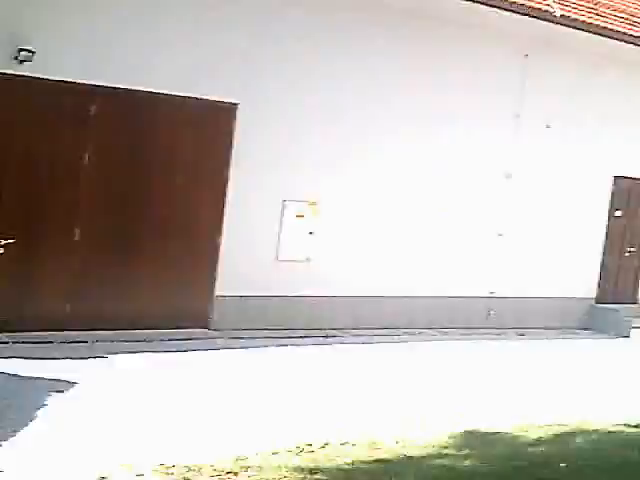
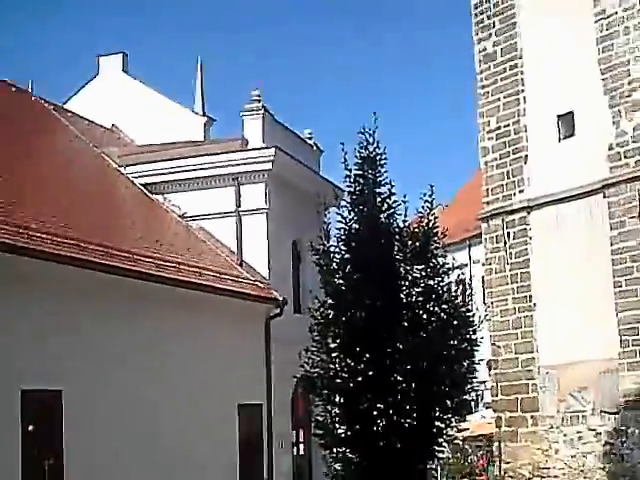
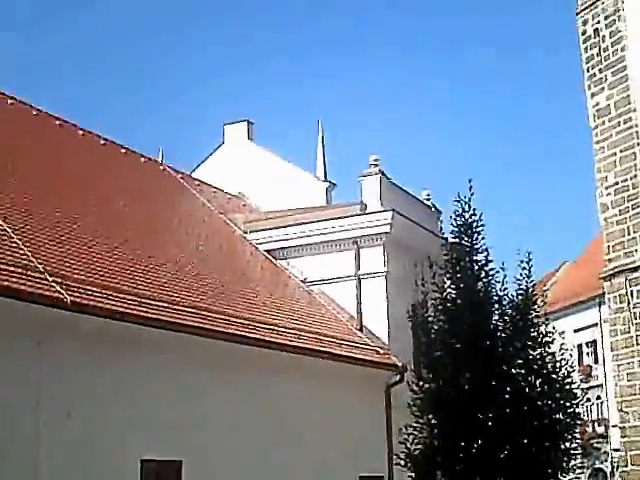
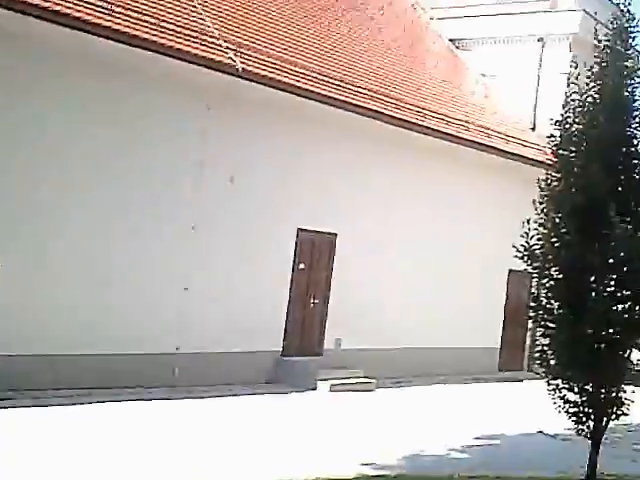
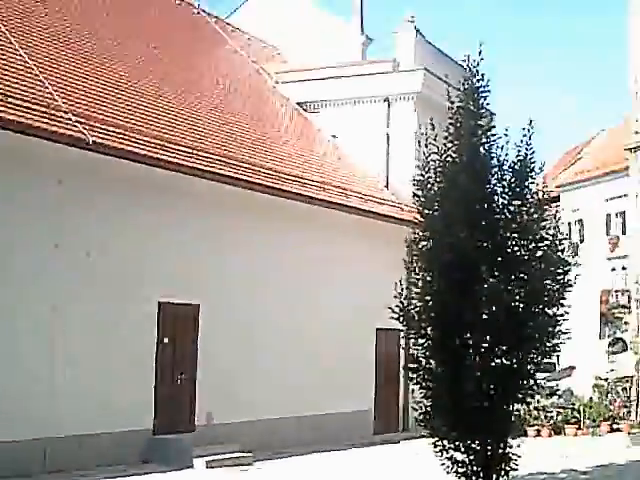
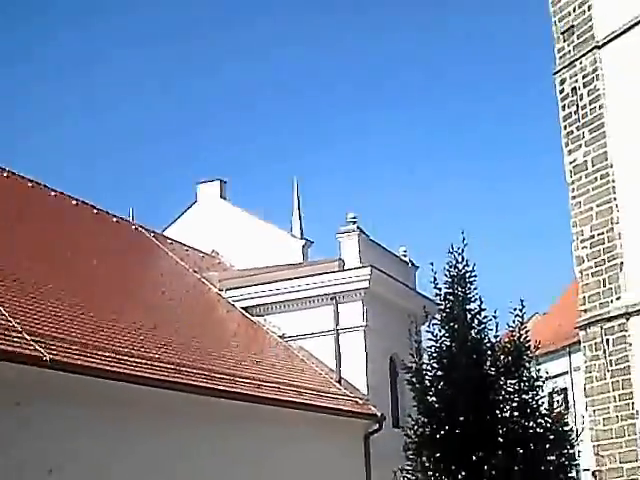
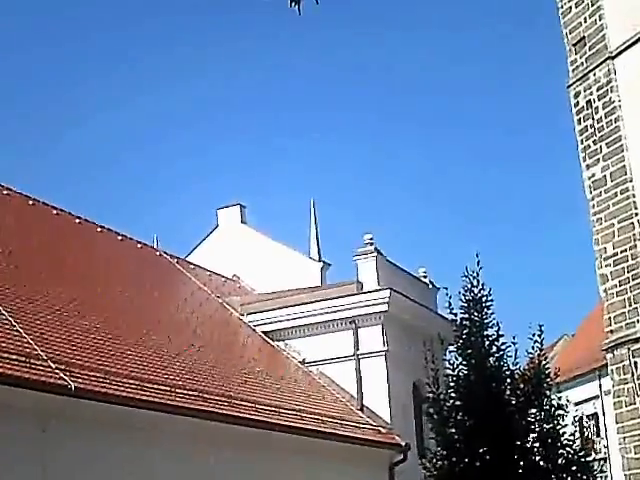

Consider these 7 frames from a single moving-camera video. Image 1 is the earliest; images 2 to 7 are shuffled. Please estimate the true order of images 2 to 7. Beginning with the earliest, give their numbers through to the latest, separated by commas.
4, 5, 3, 7, 6, 2
